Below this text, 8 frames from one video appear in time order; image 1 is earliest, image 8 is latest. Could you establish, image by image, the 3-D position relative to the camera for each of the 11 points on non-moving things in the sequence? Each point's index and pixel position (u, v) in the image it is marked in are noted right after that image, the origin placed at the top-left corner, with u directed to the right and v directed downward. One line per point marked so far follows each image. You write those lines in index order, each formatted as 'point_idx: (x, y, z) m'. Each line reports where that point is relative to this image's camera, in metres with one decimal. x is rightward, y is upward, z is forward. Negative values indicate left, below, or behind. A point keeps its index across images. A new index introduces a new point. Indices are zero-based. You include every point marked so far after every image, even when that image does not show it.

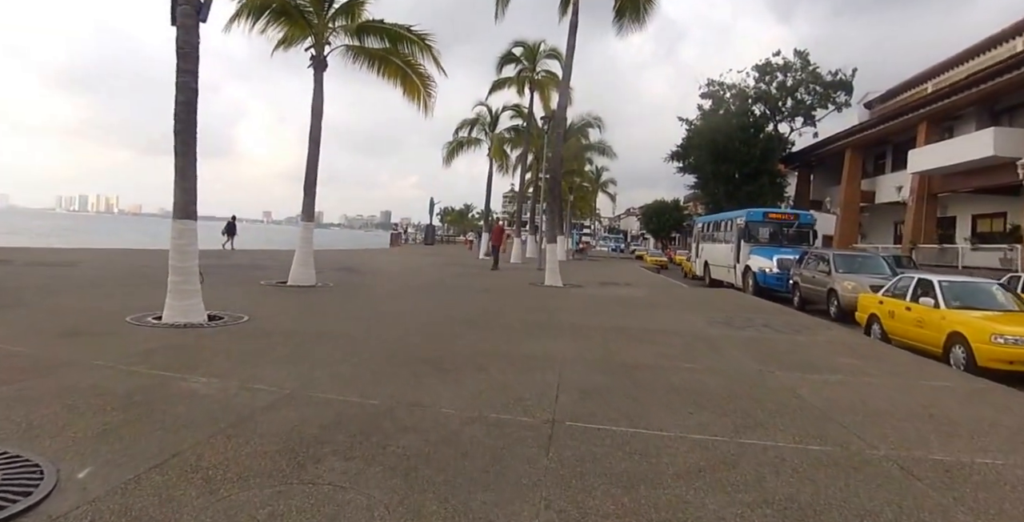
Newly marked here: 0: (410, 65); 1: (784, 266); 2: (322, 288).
0: (-3.1, +5.9, +16.9) m
1: (+10.6, -0.2, +22.0) m
2: (-5.0, -0.7, +15.1) m
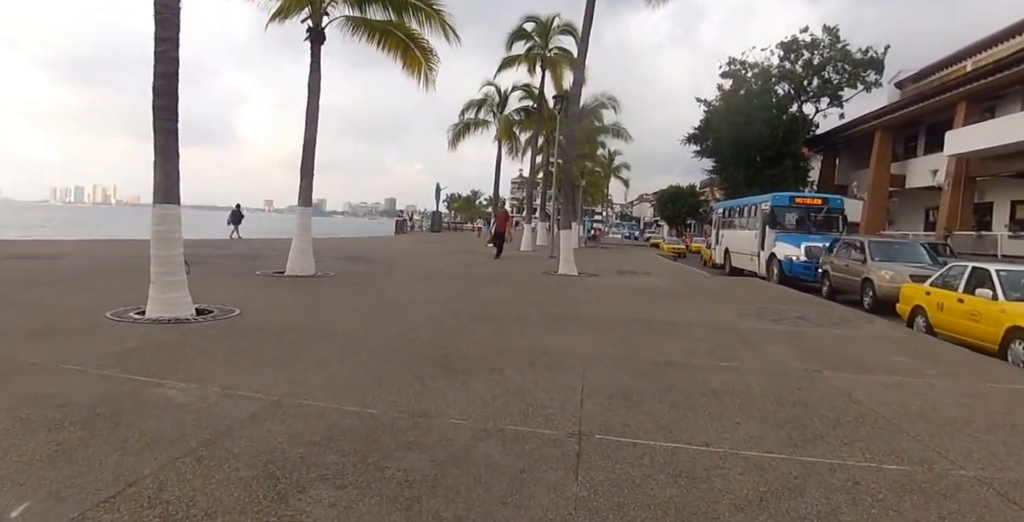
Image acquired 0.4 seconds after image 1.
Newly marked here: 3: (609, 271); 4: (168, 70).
0: (-2.8, +6.2, +16.1) m
1: (+11.1, +0.3, +21.1) m
2: (-4.6, -0.4, +14.5) m
3: (+3.2, -0.4, +18.8) m
4: (-5.6, +3.1, +9.4) m
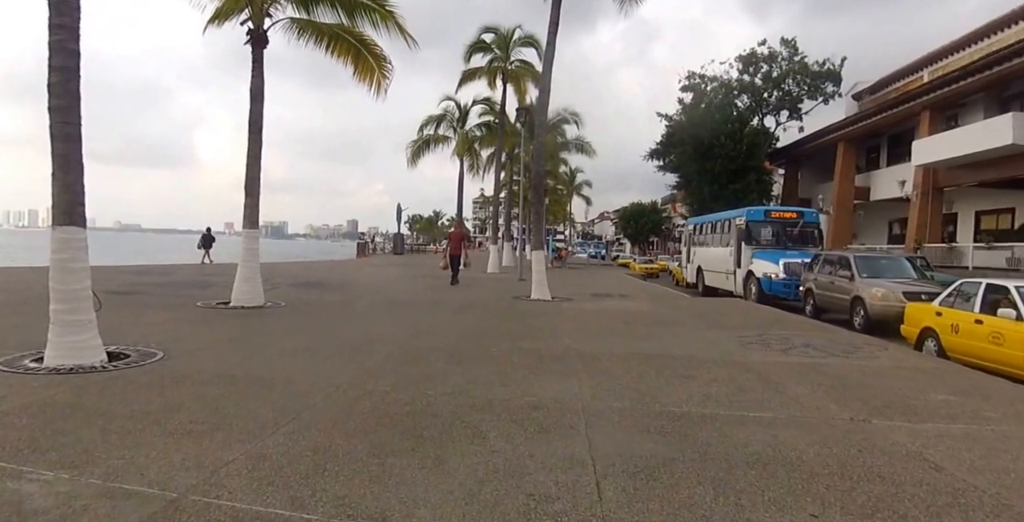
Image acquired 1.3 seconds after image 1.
0: (-3.7, +5.5, +14.7) m
1: (+9.9, -0.4, +20.5) m
2: (-5.3, -1.1, +12.8) m
3: (+2.2, -1.0, +17.6) m
4: (-5.9, +2.6, +7.7) m
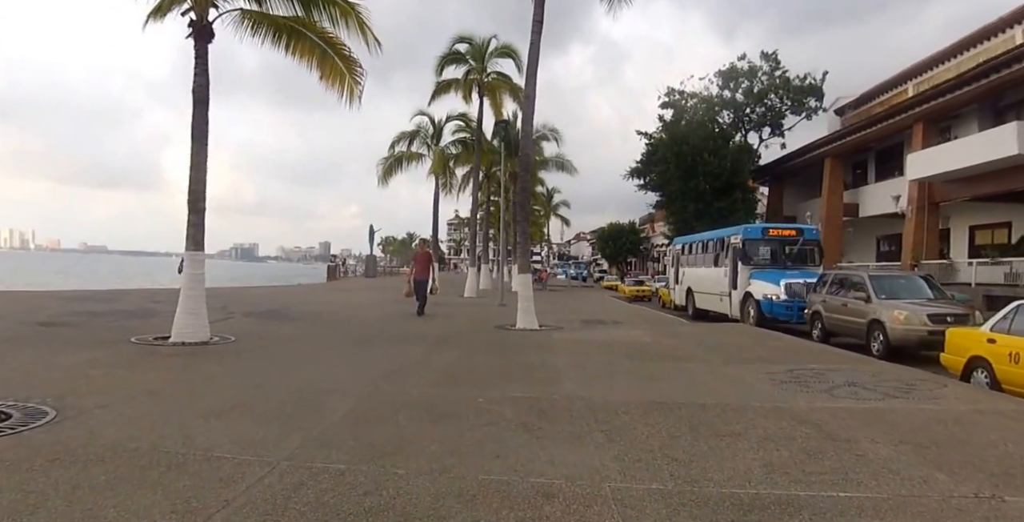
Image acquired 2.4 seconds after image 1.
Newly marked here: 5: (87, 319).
0: (-4.1, +4.9, +13.2) m
1: (+9.3, -1.0, +19.3) m
2: (-5.6, -1.6, +10.9) m
3: (+1.8, -1.7, +16.1) m
4: (-6.0, +2.3, +6.0) m
5: (-10.9, -1.6, +14.7) m
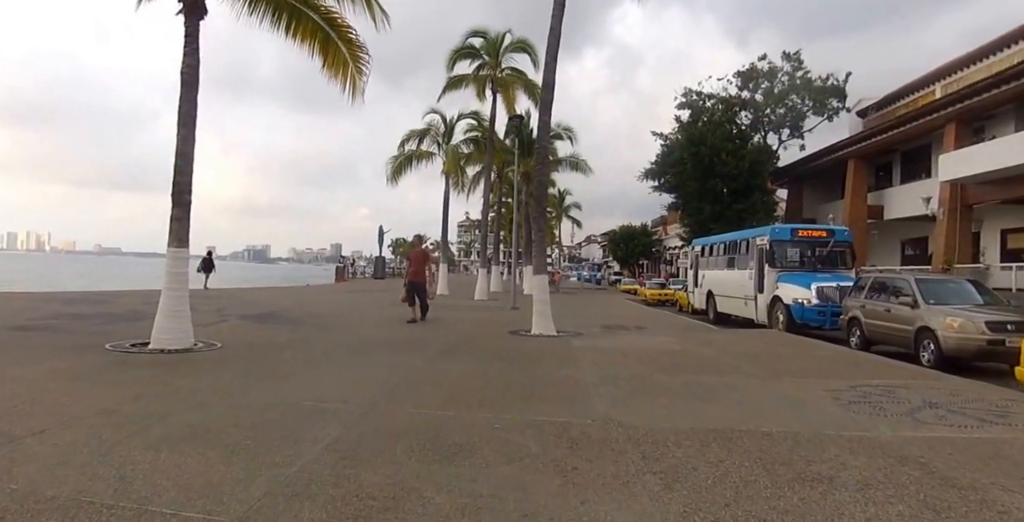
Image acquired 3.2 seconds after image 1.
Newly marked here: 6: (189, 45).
0: (-3.8, +4.9, +12.1) m
1: (+9.7, -1.1, +18.0) m
2: (-5.3, -1.6, +9.8) m
3: (+2.1, -1.7, +14.9) m
4: (-5.8, +2.3, +4.9) m
5: (-10.6, -1.5, +13.7) m
6: (-5.8, +3.9, +10.4) m
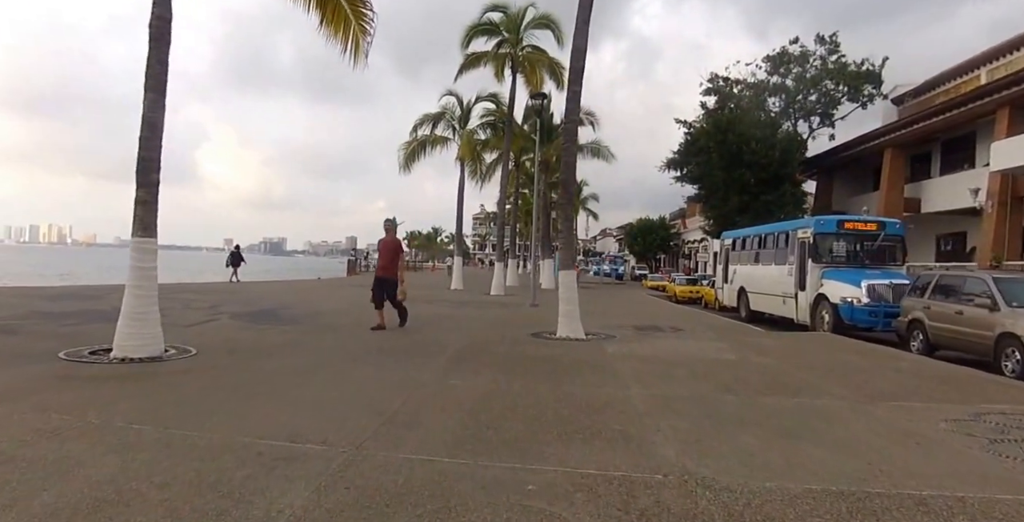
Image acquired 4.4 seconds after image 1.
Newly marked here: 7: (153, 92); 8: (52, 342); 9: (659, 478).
0: (-3.3, +5.1, +10.6) m
1: (+10.3, -1.0, +16.2) m
2: (-4.9, -1.5, +8.4) m
3: (+2.6, -1.5, +13.4) m
4: (-5.5, +2.4, +3.5) m
5: (-10.1, -1.3, +12.4) m
6: (-5.4, +4.0, +8.9) m
7: (-5.7, +2.7, +9.2) m
8: (-8.0, -1.4, +10.0) m
9: (+1.1, -1.5, +4.1) m
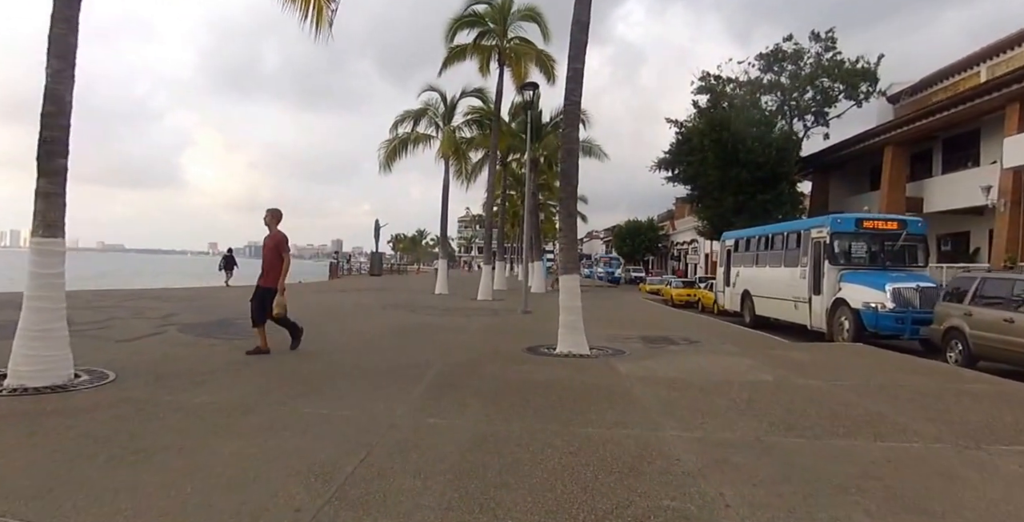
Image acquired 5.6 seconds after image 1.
0: (-3.4, +5.0, +8.8) m
1: (+10.0, -1.0, +14.8) m
2: (-4.9, -1.5, +6.6) m
3: (+2.5, -1.6, +11.7) m
4: (-5.4, +2.3, +1.7) m
5: (-10.2, -1.4, +10.4) m
6: (-5.5, +3.9, +7.1) m
7: (-5.8, +2.6, +7.4) m
8: (-8.0, -1.5, +8.0) m
9: (+1.2, -1.5, +2.4) m
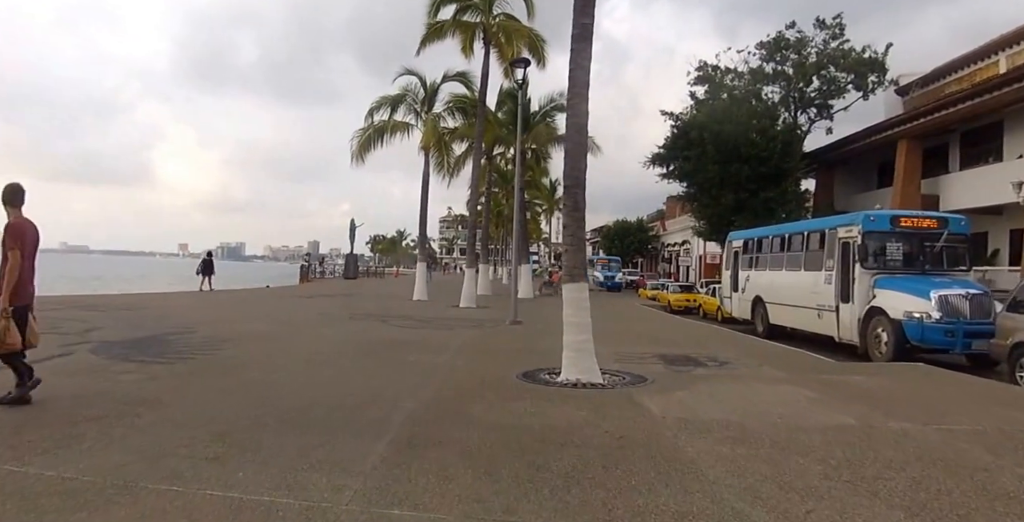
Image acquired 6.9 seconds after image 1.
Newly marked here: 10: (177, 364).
0: (-3.5, +5.0, +6.5) m
1: (+9.8, -1.1, +12.8) m
2: (-4.9, -1.6, +4.2) m
3: (+2.3, -1.7, +9.5) m
4: (-5.3, +2.3, -0.7) m
5: (-10.3, -1.5, +7.9) m
6: (-5.5, +3.9, +4.7) m
7: (-5.8, +2.6, +5.0) m
8: (-8.0, -1.6, +5.5) m
9: (+1.3, -1.6, +0.2) m
10: (-6.0, -1.6, +10.1) m
